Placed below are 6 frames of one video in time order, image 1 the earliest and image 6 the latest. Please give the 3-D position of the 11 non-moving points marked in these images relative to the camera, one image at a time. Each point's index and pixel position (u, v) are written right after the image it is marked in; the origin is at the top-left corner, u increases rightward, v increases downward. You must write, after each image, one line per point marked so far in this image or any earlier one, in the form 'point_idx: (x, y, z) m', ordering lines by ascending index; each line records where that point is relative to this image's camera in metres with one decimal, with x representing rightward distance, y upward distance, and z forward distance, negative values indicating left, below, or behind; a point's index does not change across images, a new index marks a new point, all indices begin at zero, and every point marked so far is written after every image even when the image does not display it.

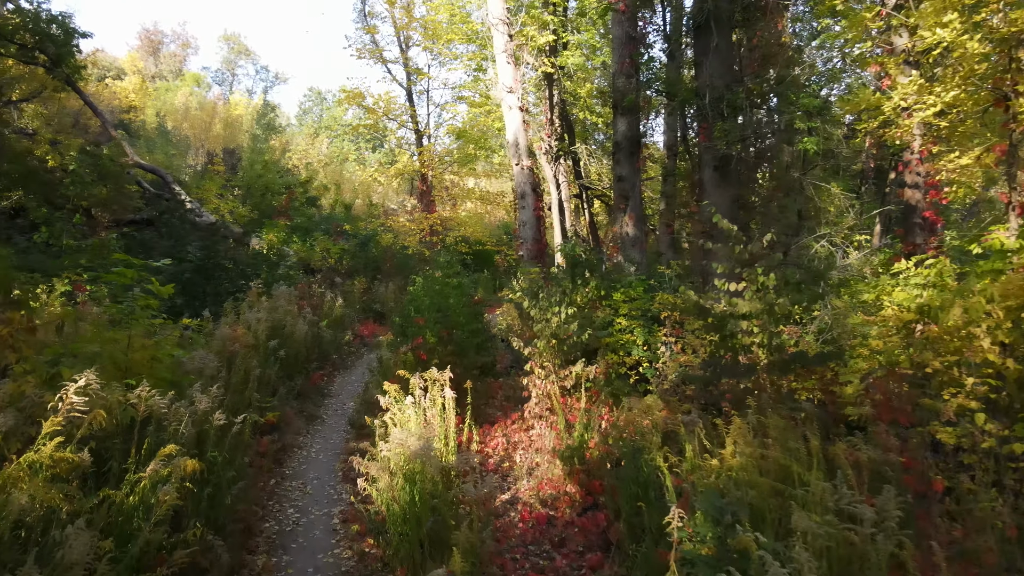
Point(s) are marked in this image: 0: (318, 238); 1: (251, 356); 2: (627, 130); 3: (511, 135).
0: (-4.4, +1.1, +16.6) m
1: (-2.2, -0.6, +6.2) m
2: (+1.5, +2.1, +9.6) m
3: (0.0, +2.3, +10.9) m
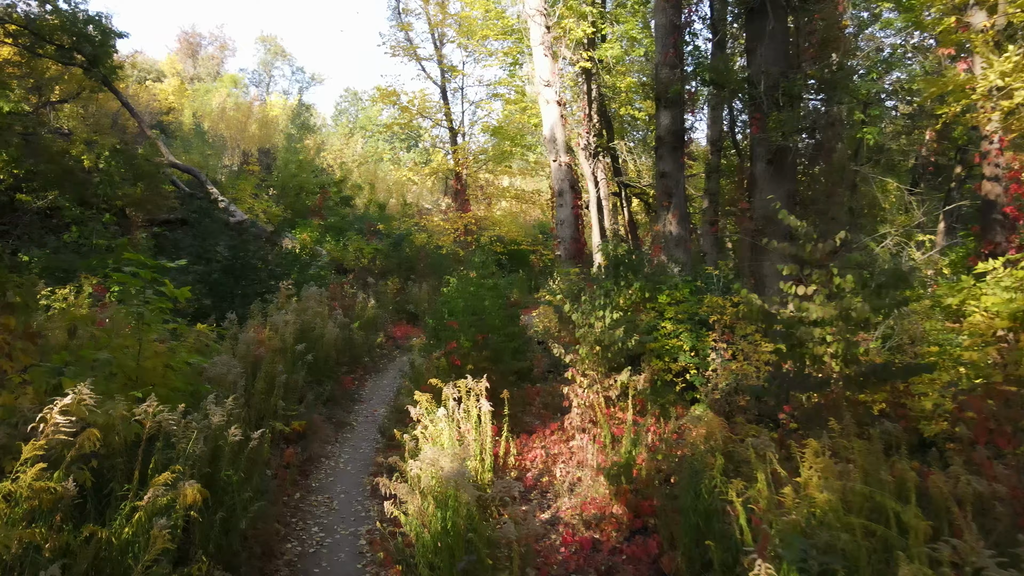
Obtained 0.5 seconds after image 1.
0: (-3.6, +1.1, +16.4) m
1: (-1.9, -0.6, +5.9) m
2: (+2.0, +2.0, +9.2) m
3: (+0.5, +2.3, +10.5) m
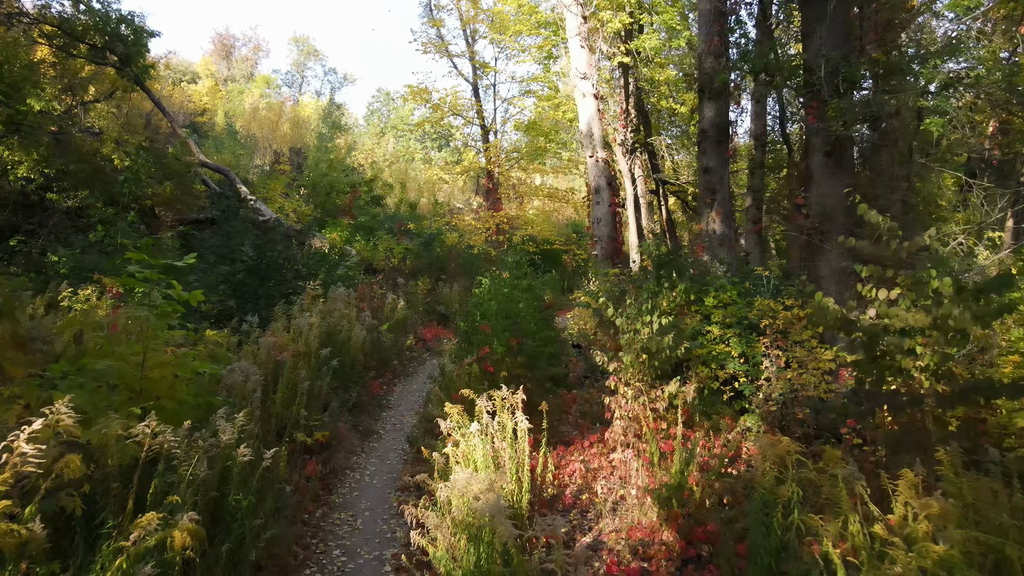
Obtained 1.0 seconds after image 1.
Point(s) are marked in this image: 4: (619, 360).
0: (-2.8, +1.1, +16.2) m
1: (-1.6, -0.6, +5.6) m
2: (+2.4, +2.0, +8.7) m
3: (+1.0, +2.2, +10.1) m
4: (+0.8, -0.5, +5.3) m
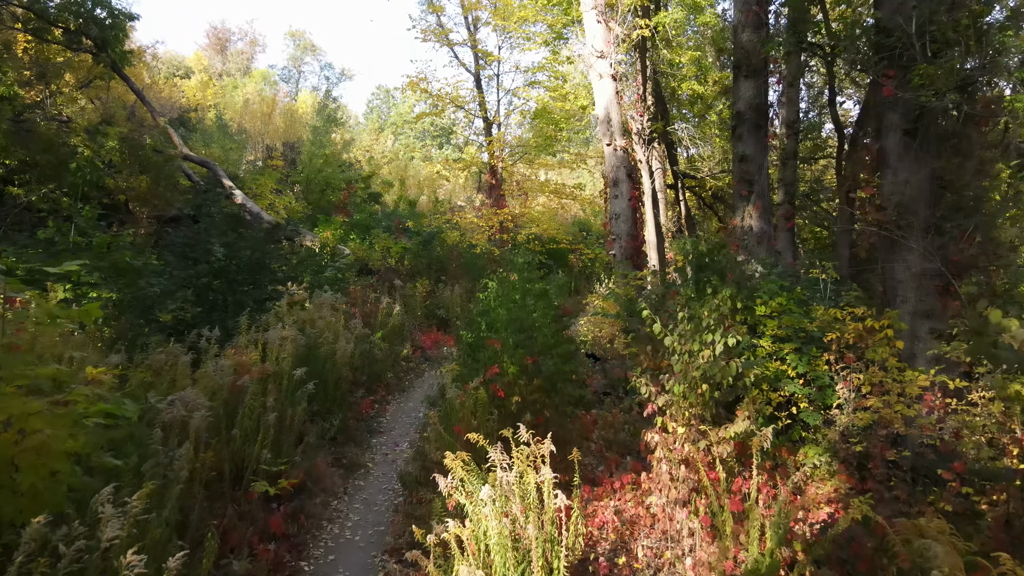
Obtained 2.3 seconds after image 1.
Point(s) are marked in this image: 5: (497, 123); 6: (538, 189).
0: (-2.7, +1.1, +15.1) m
1: (-1.5, -0.7, +4.5) m
2: (+2.5, +2.0, +7.6) m
3: (+1.1, +2.2, +9.1) m
4: (+0.9, -0.6, +4.2) m
5: (-0.4, +4.3, +19.1) m
6: (+0.6, +2.4, +17.8) m
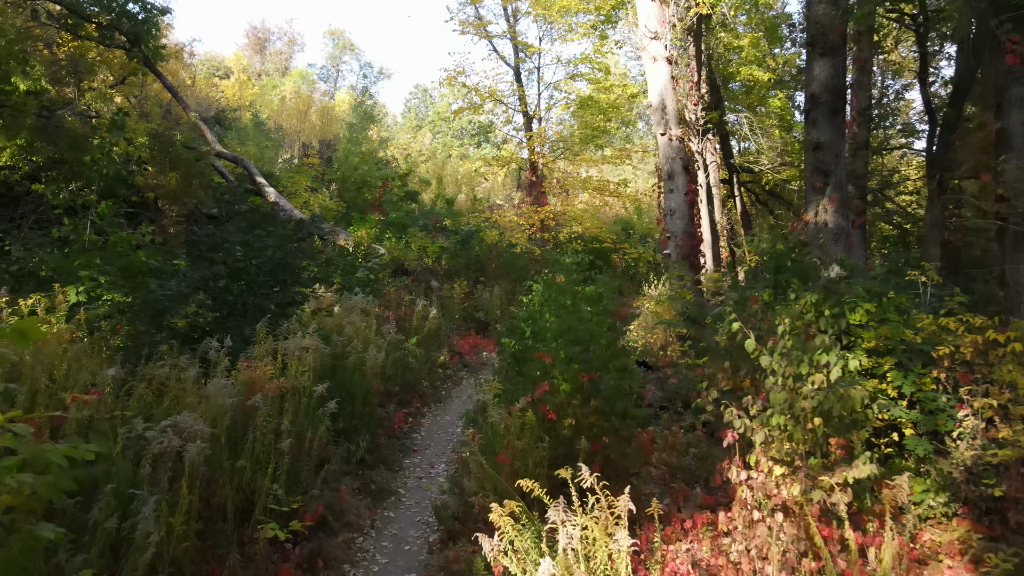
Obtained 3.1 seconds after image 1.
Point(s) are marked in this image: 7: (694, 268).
0: (-1.9, +1.1, +14.5) m
1: (-1.2, -0.7, +3.9) m
2: (+2.9, +1.9, +6.8) m
3: (+1.6, +2.2, +8.3) m
4: (+1.1, -0.6, +3.5) m
5: (+0.6, +4.3, +18.4) m
6: (+1.6, +2.4, +17.1) m
7: (+2.0, +0.2, +8.0) m
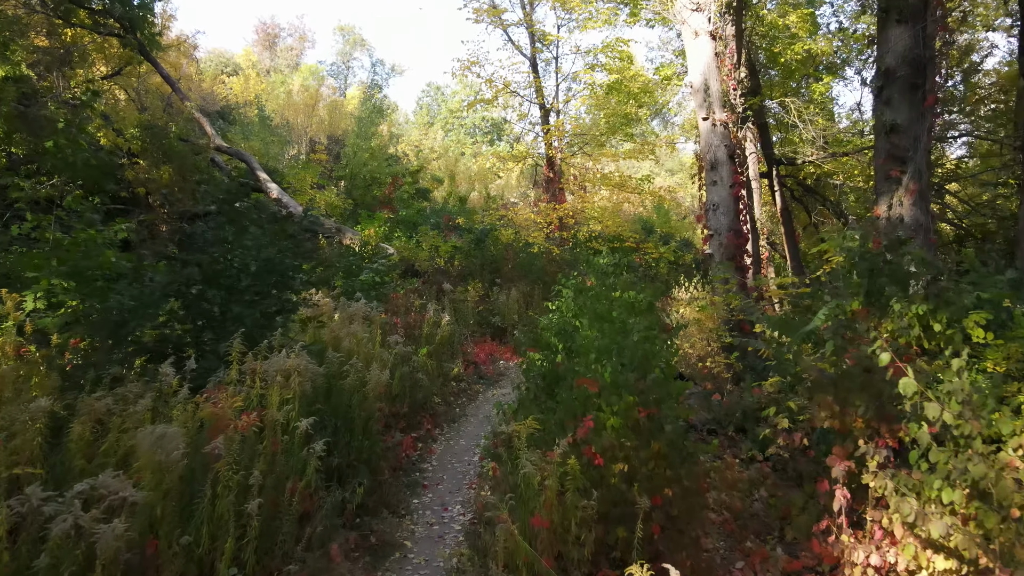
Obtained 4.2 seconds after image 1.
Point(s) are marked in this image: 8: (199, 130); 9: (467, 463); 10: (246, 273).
0: (-1.6, +1.0, +13.6) m
1: (-1.1, -0.7, +3.0) m
2: (+3.1, +1.9, +5.8) m
3: (+1.8, +2.1, +7.4) m
4: (+1.3, -0.6, +2.6) m
5: (+1.0, +4.2, +17.5) m
6: (+1.9, +2.3, +16.1) m
7: (+2.2, +0.2, +7.1) m
8: (-5.7, +2.9, +13.4) m
9: (-0.3, -1.3, +5.5) m
10: (-1.8, +0.1, +5.1) m
